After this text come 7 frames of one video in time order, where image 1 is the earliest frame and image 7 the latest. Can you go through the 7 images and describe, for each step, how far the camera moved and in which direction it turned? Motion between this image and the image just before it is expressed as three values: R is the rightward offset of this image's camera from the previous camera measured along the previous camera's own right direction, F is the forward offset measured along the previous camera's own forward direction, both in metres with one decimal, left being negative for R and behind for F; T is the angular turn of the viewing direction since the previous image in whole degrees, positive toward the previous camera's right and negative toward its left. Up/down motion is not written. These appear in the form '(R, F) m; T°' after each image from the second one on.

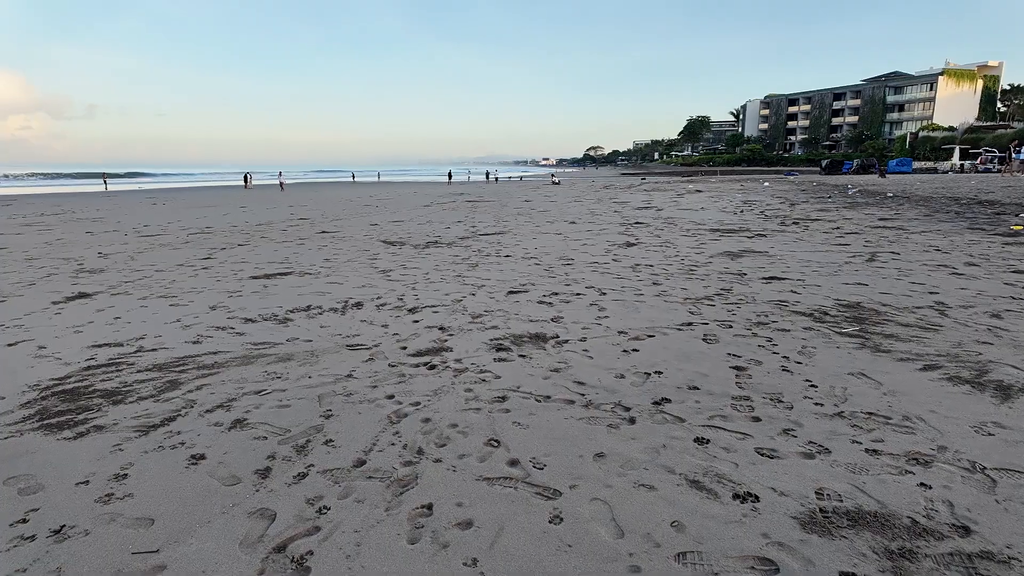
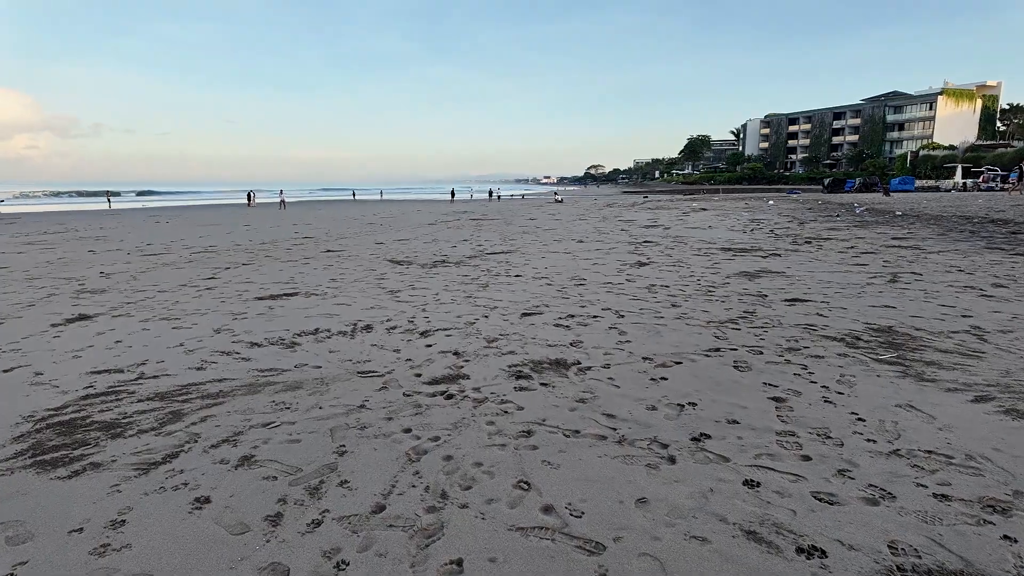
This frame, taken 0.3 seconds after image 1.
(-0.1, +0.2) m; 0°
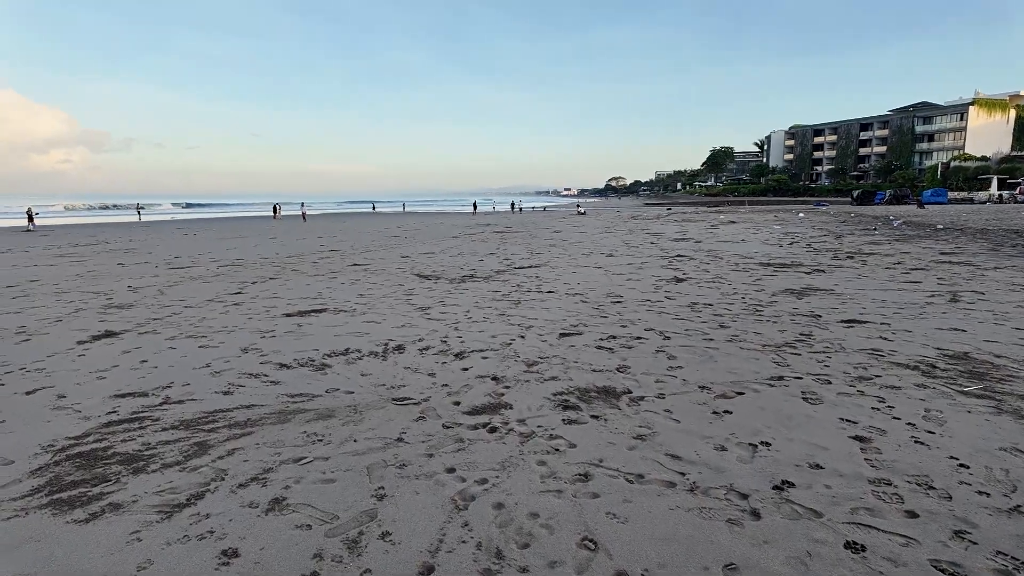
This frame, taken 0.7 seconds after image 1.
(-0.2, +0.3) m; -2°
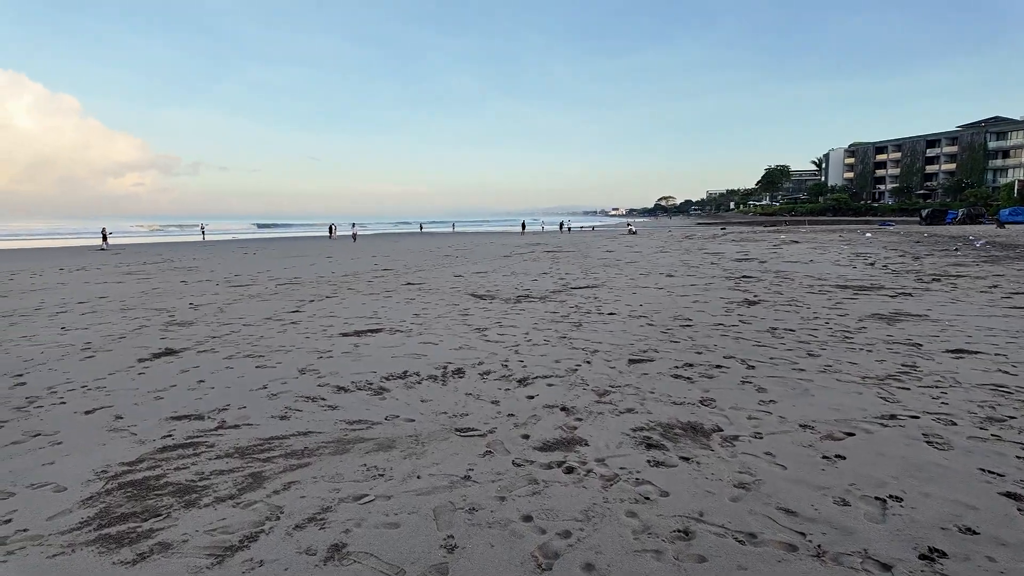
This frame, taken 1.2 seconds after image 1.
(-0.2, +0.3) m; -5°
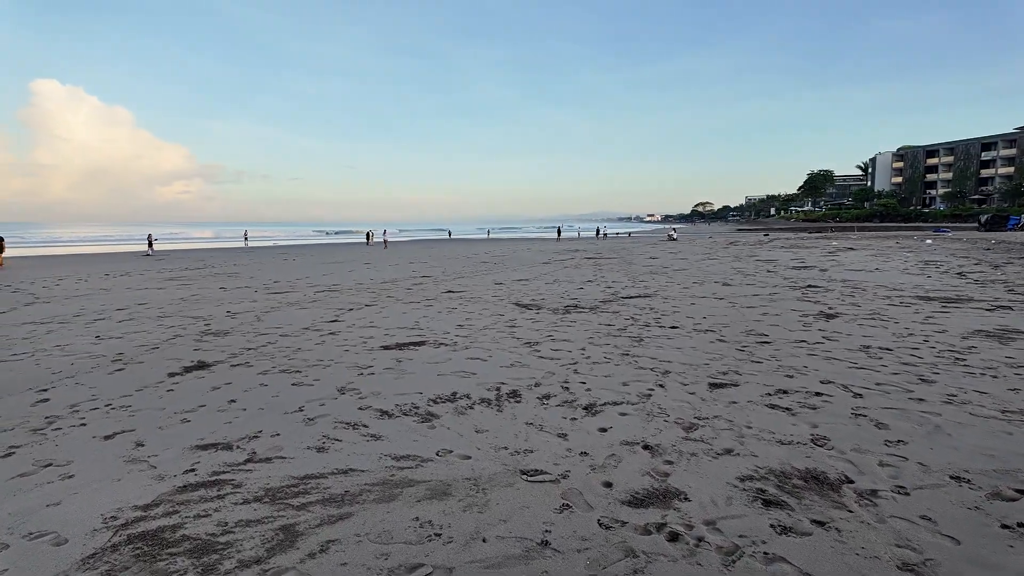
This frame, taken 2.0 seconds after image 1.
(-0.2, +0.6) m; -3°
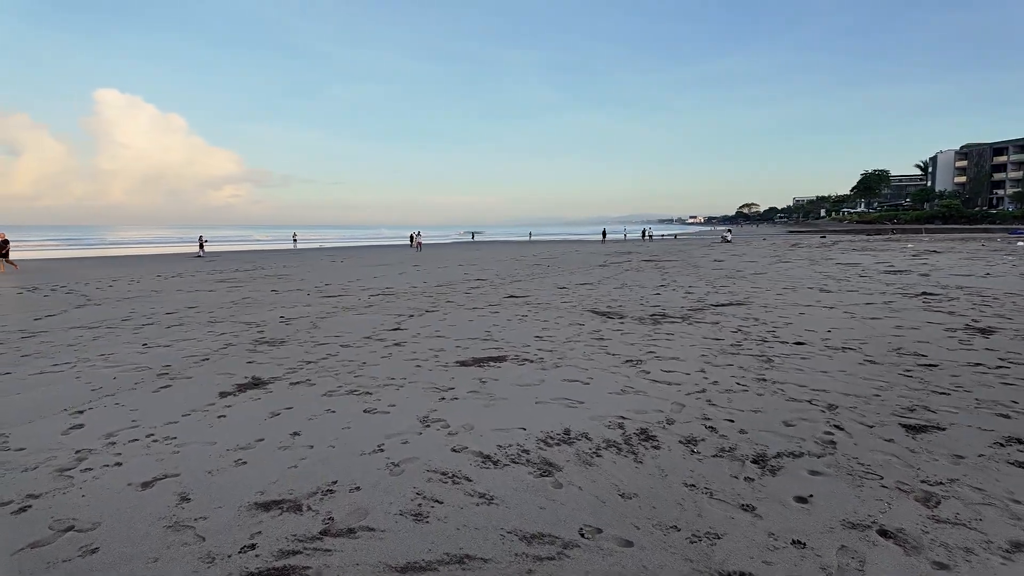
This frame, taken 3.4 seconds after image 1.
(-0.5, +0.9) m; -4°
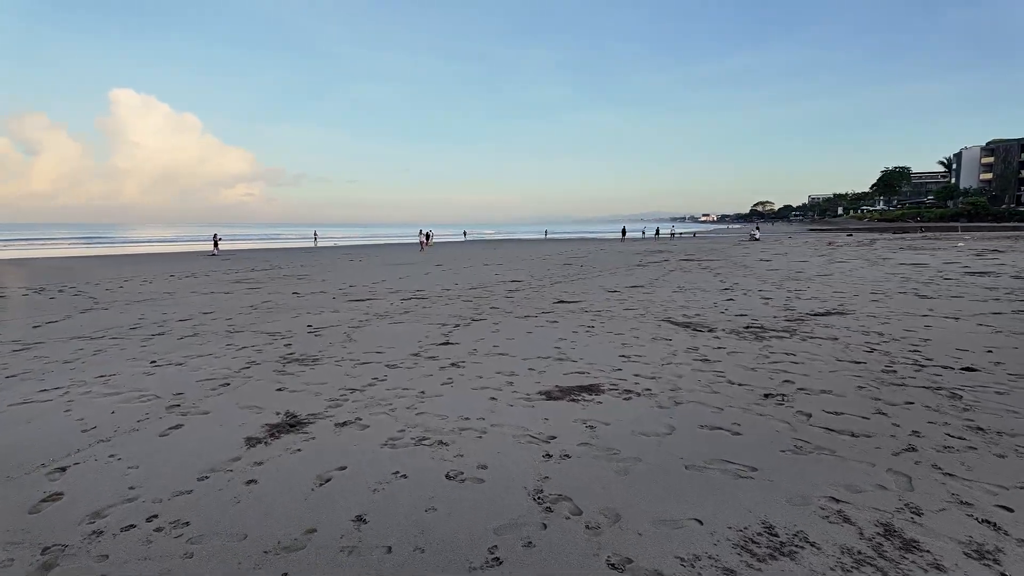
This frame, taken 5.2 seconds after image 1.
(-0.7, +1.2) m; -1°
